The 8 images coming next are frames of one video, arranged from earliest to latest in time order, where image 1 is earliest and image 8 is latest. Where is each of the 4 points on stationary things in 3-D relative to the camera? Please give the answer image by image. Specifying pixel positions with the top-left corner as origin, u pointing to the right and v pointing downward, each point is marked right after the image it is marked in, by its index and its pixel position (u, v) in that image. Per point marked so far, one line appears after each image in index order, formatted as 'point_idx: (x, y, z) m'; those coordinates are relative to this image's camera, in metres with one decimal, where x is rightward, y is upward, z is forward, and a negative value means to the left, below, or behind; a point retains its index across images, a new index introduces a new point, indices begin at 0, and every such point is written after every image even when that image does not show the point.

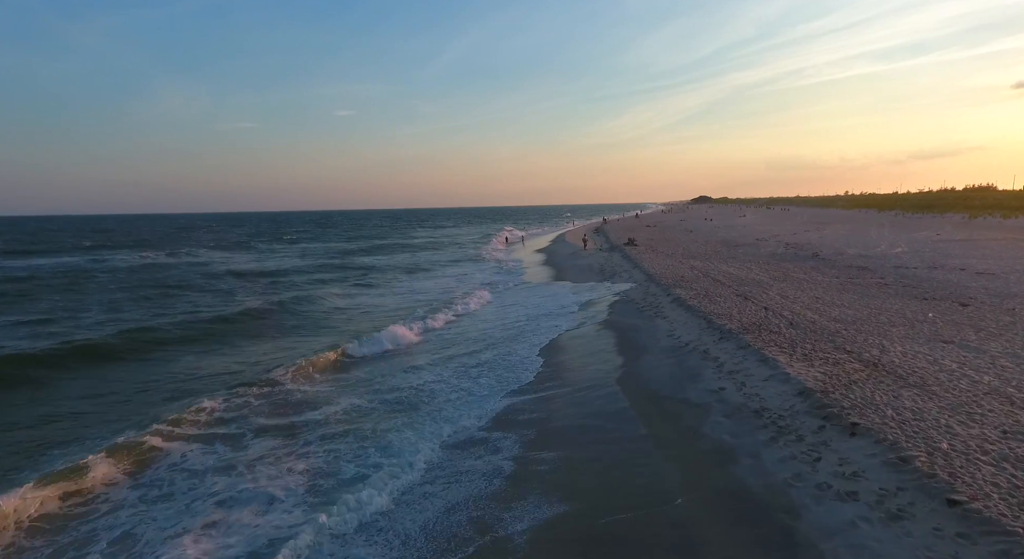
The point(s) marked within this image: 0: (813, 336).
0: (+4.4, -0.8, +8.9) m
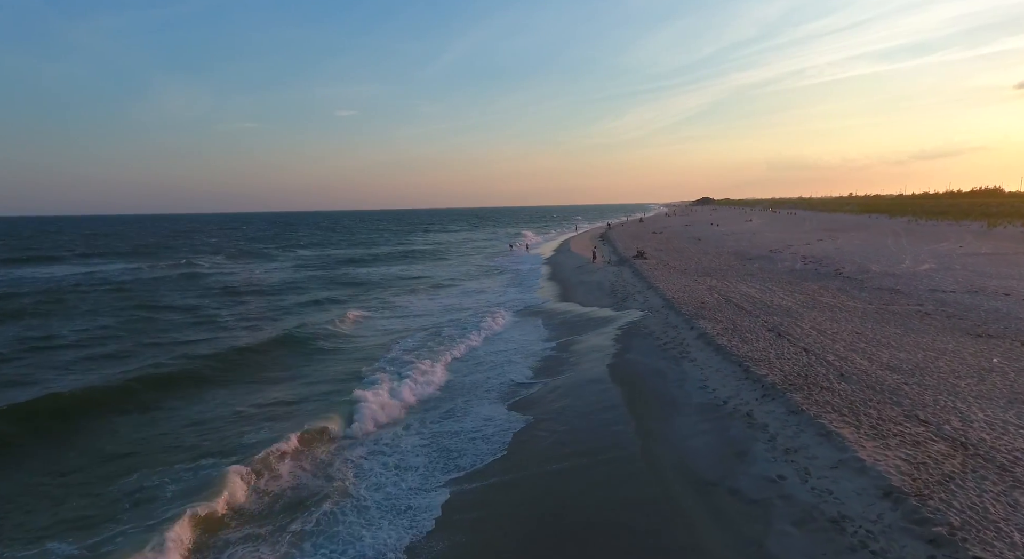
0: (+4.5, -1.5, +7.7) m
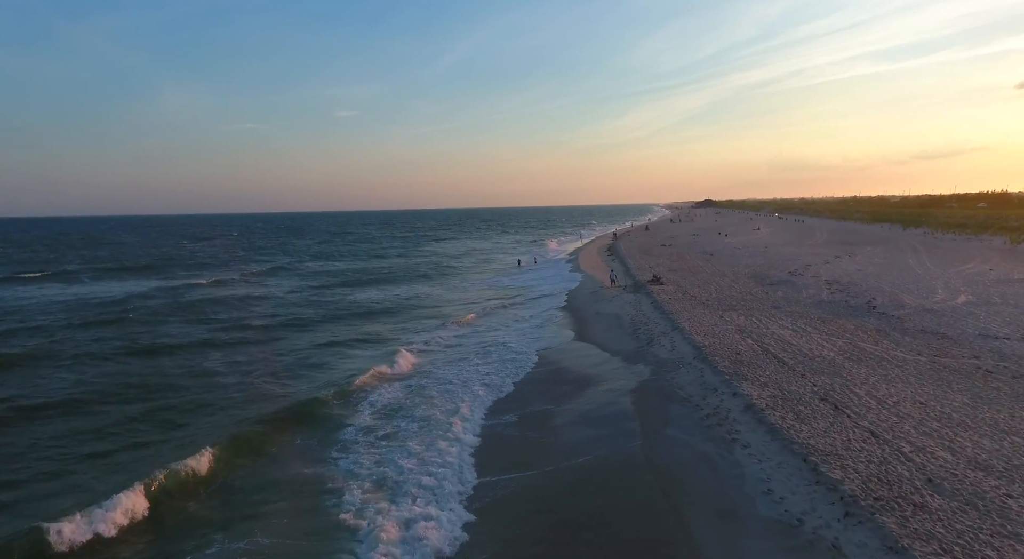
0: (+5.0, -2.5, +6.5) m
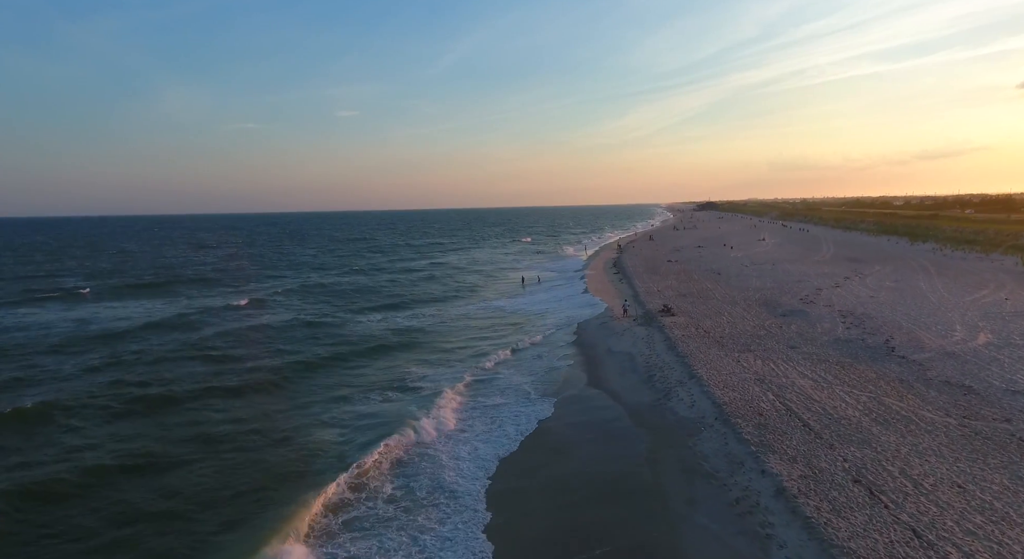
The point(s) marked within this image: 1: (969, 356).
0: (+5.3, -3.8, +6.1) m
1: (+13.4, -2.2, +18.0) m
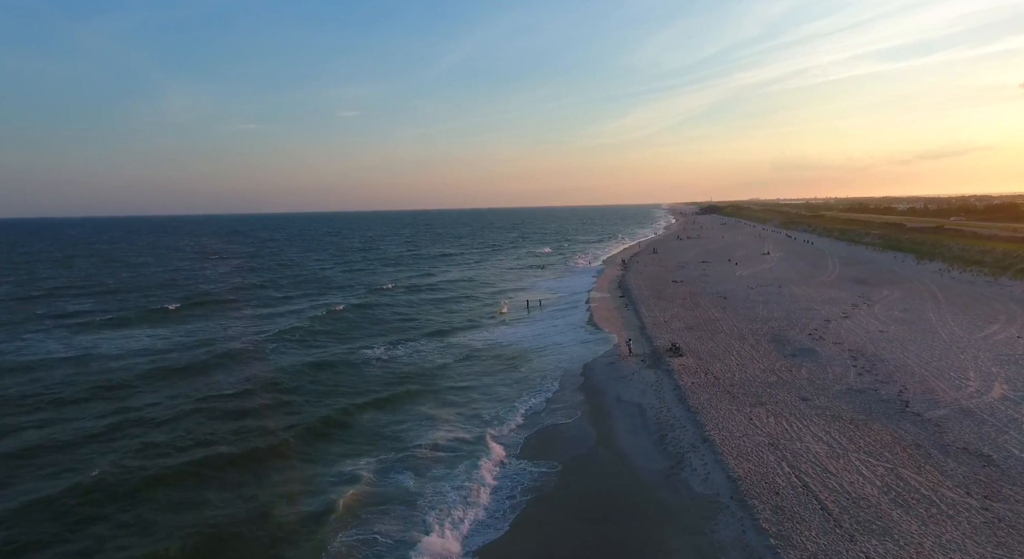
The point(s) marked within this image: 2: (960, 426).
0: (+5.5, -5.5, +5.8) m
1: (+13.7, -3.9, +17.7) m
2: (+12.4, -4.0, +16.9) m
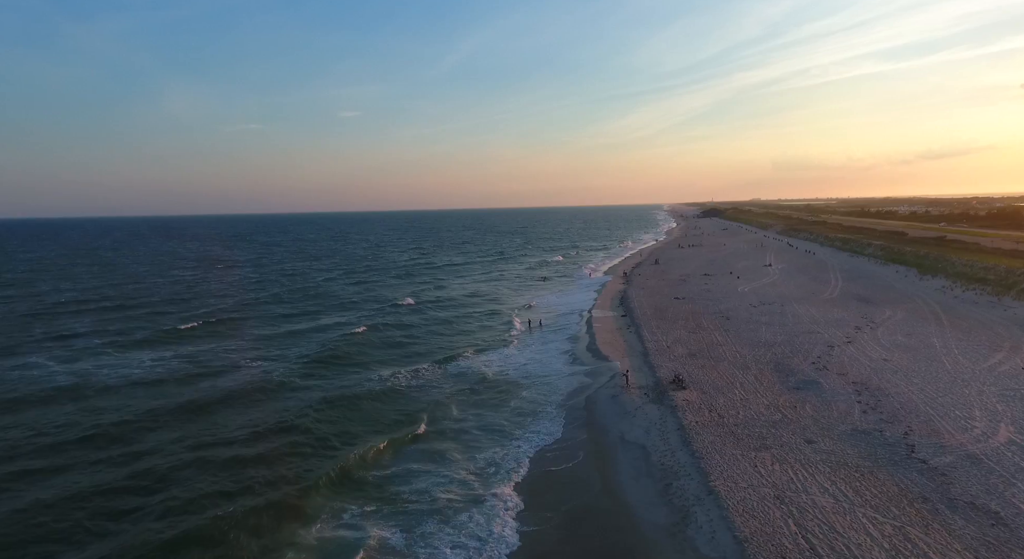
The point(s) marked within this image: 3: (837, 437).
0: (+5.6, -6.8, +5.7) m
1: (+13.8, -5.2, +17.6) m
2: (+12.5, -5.4, +16.8) m
3: (+10.6, -5.1, +20.0) m
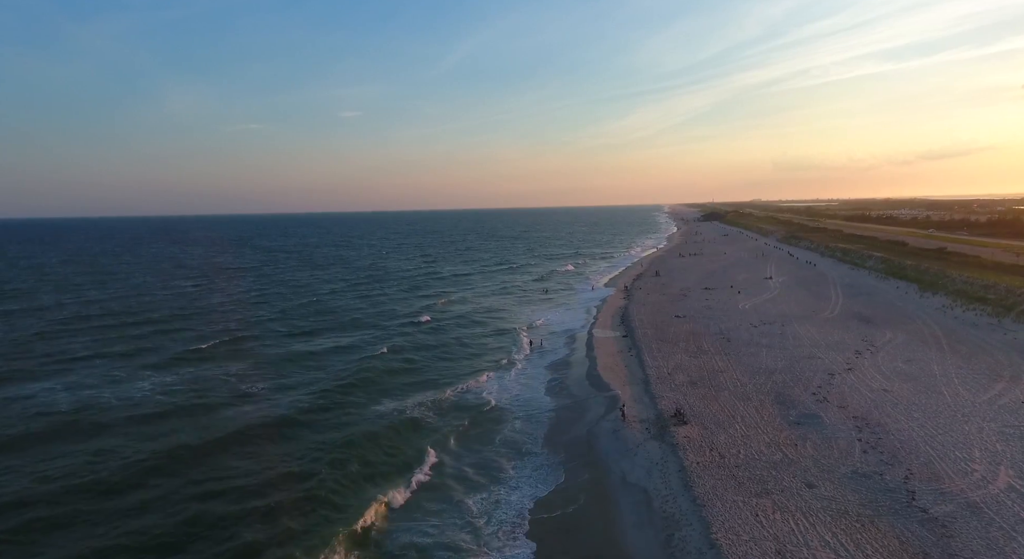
0: (+5.7, -8.3, +5.8) m
1: (+13.9, -6.7, +17.7) m
2: (+12.5, -6.8, +16.9) m
3: (+10.7, -6.6, +20.1) m
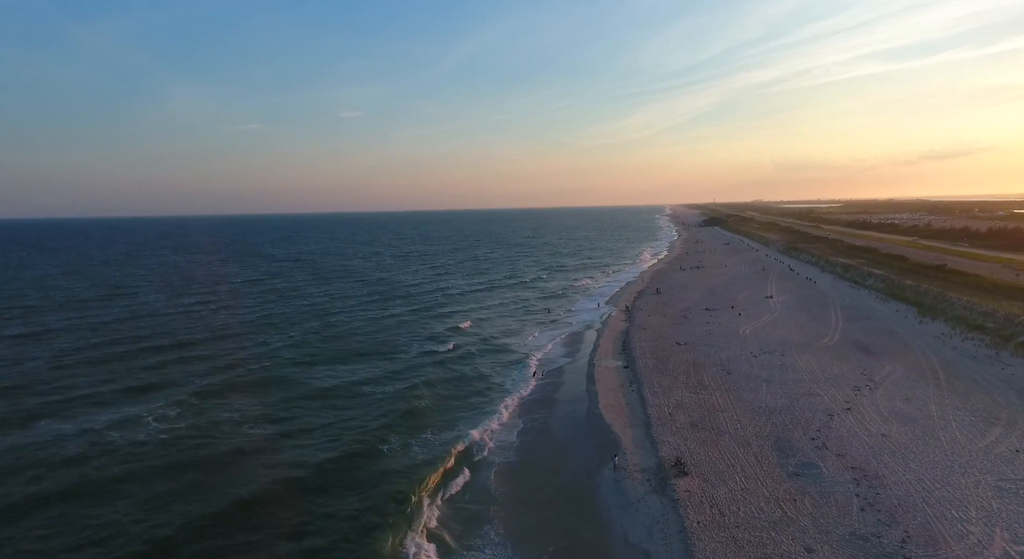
0: (+5.8, -10.5, +6.2) m
1: (+14.0, -8.9, +18.1) m
2: (+12.7, -9.1, +17.3) m
3: (+10.8, -8.8, +20.5) m
